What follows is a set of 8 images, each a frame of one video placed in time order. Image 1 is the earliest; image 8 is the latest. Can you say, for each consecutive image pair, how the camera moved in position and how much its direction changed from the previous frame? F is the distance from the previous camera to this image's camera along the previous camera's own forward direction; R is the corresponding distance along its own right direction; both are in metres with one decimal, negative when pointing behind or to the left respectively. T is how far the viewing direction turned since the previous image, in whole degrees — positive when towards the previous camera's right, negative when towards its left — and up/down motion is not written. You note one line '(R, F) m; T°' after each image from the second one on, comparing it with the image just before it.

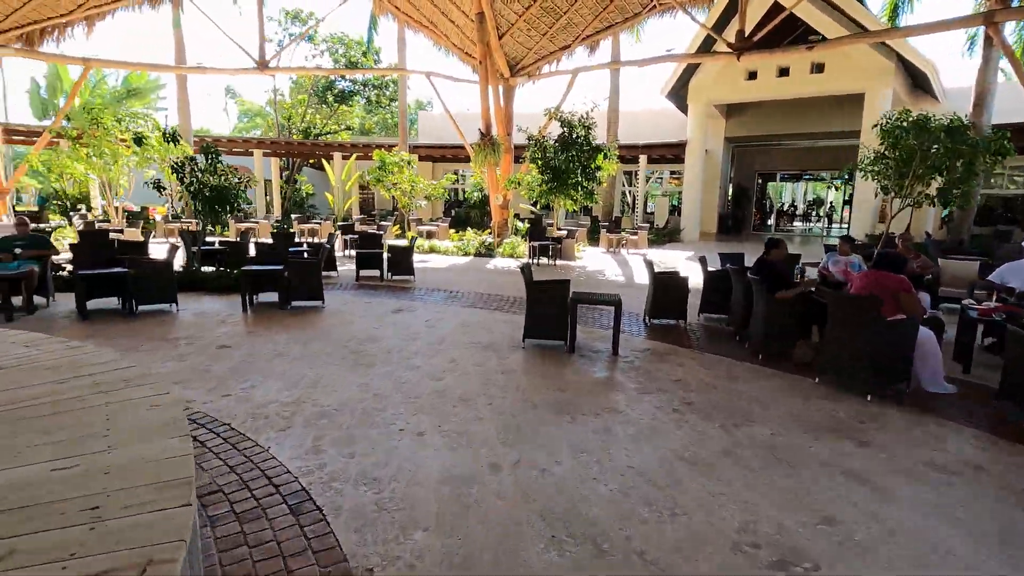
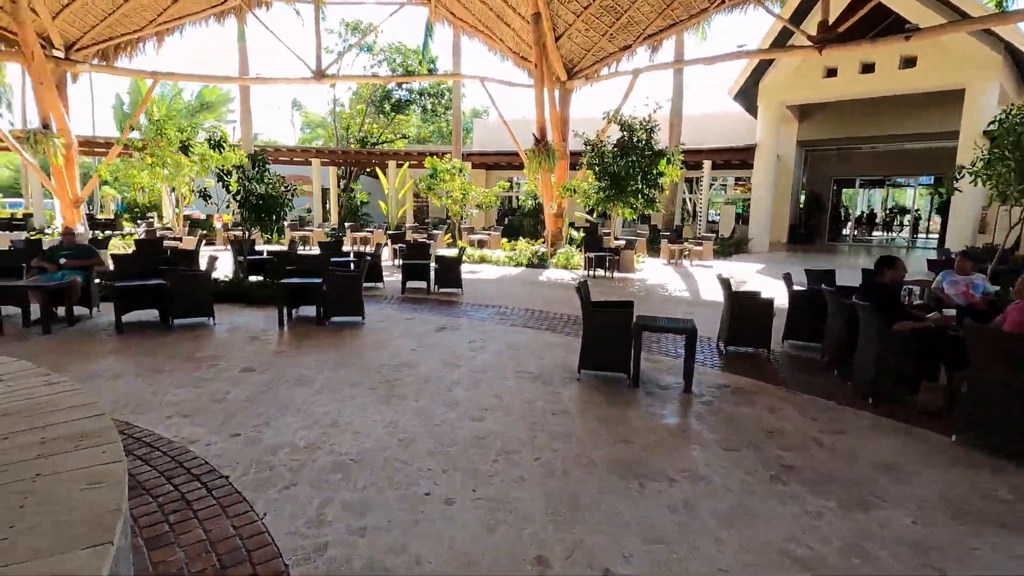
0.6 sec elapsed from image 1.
(0.0, +0.6) m; -6°
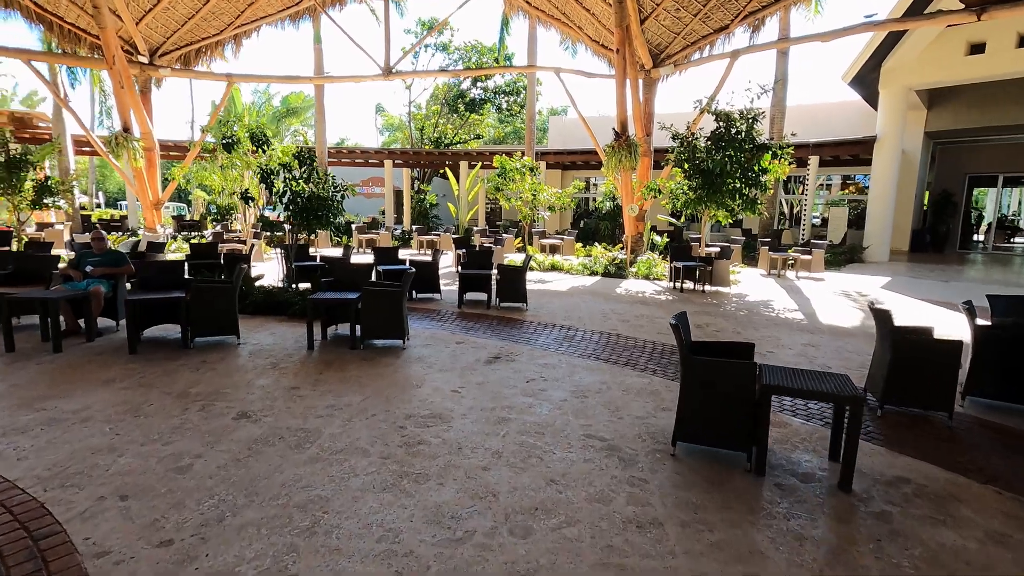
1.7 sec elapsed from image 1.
(0.0, +1.1) m; -8°
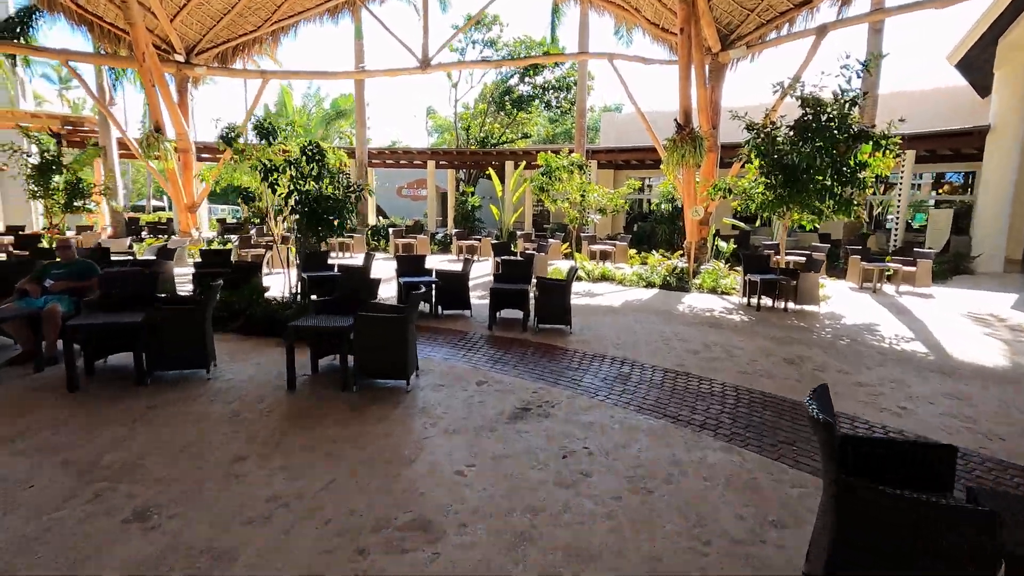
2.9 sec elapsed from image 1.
(+0.1, +1.1) m; -5°
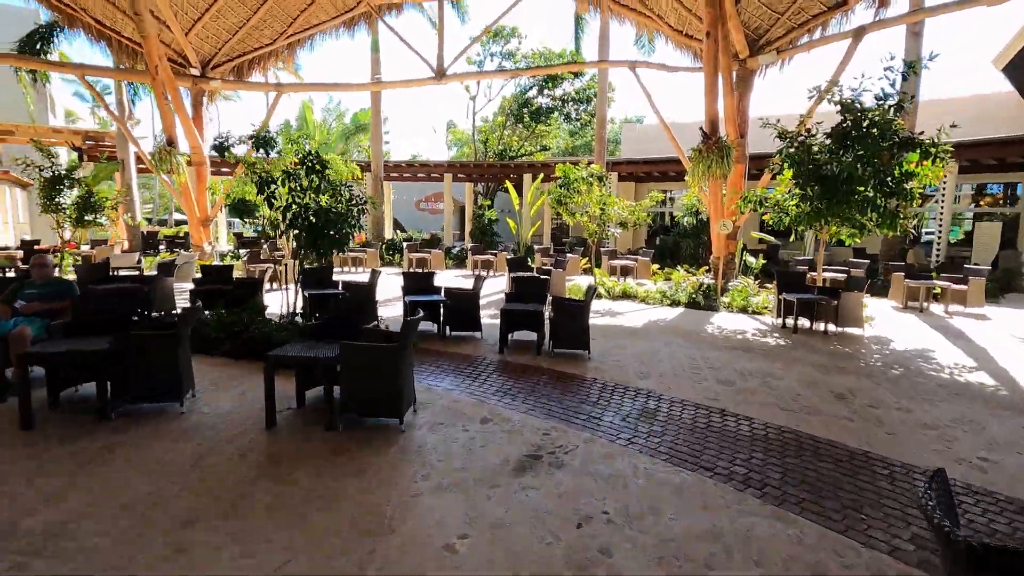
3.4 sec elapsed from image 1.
(+0.1, +0.5) m; -2°
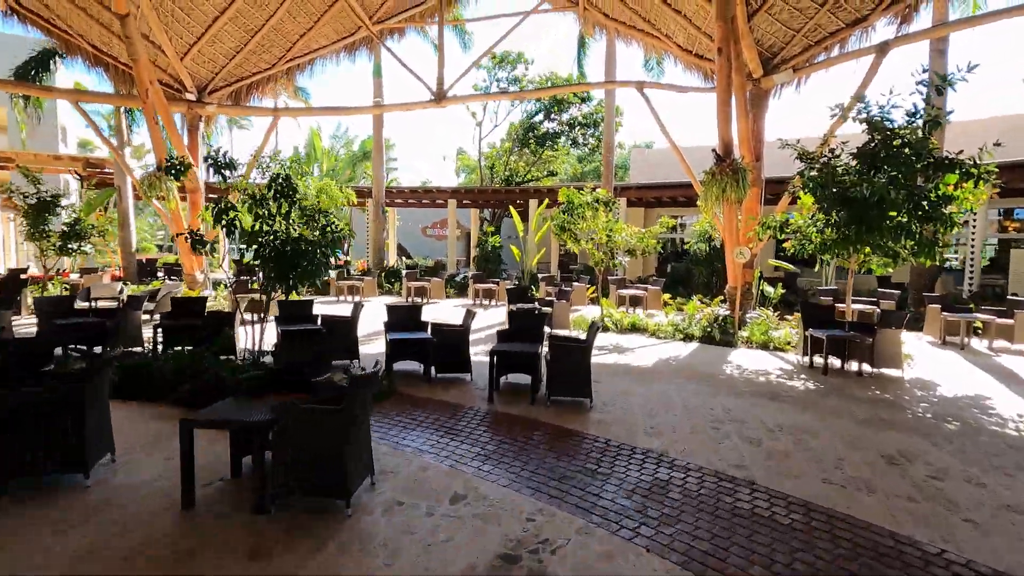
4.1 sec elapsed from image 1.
(+0.2, +0.6) m; -1°
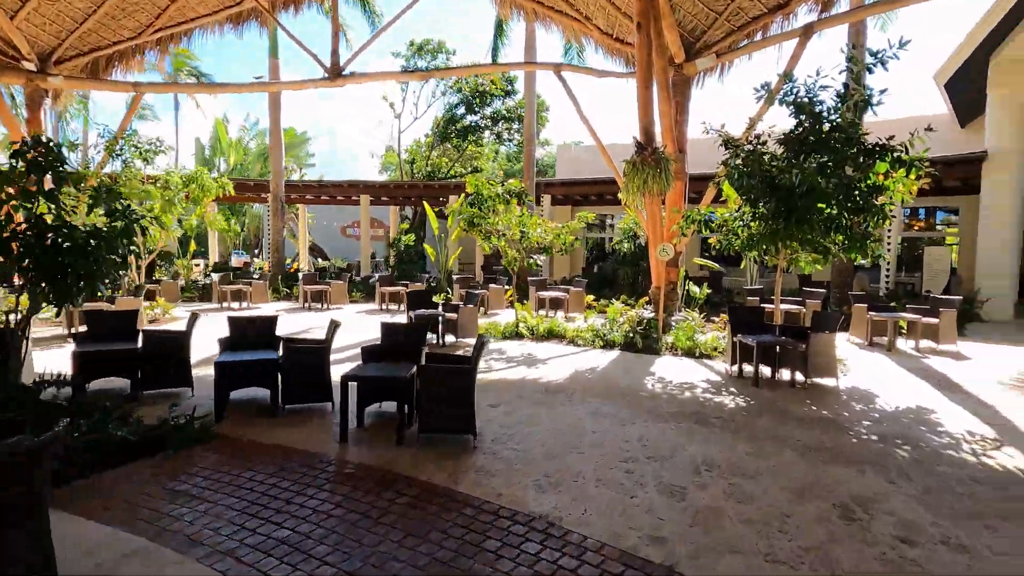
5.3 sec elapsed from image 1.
(+0.5, +1.0) m; +7°
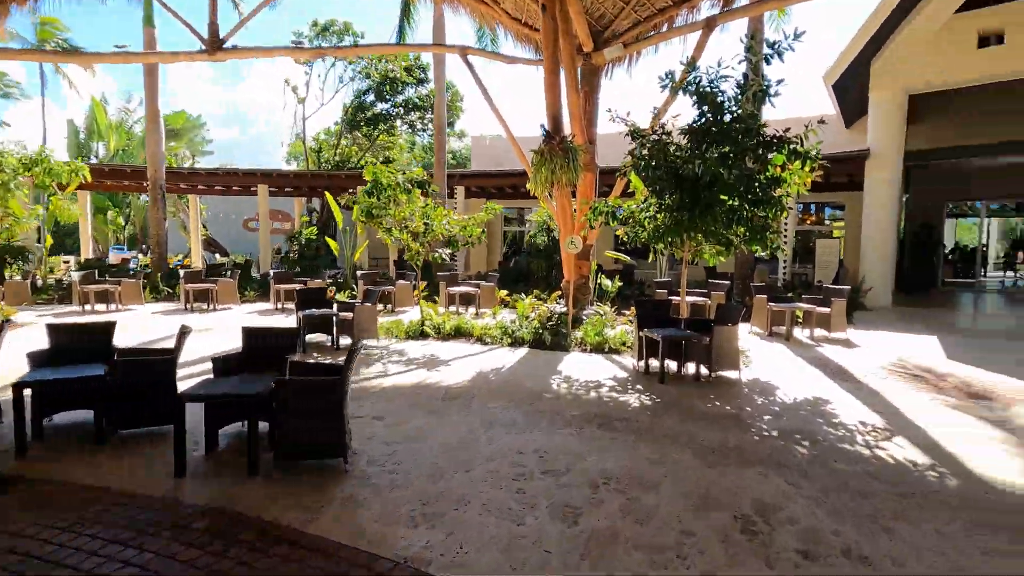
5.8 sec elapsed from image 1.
(+0.3, +0.4) m; +8°
